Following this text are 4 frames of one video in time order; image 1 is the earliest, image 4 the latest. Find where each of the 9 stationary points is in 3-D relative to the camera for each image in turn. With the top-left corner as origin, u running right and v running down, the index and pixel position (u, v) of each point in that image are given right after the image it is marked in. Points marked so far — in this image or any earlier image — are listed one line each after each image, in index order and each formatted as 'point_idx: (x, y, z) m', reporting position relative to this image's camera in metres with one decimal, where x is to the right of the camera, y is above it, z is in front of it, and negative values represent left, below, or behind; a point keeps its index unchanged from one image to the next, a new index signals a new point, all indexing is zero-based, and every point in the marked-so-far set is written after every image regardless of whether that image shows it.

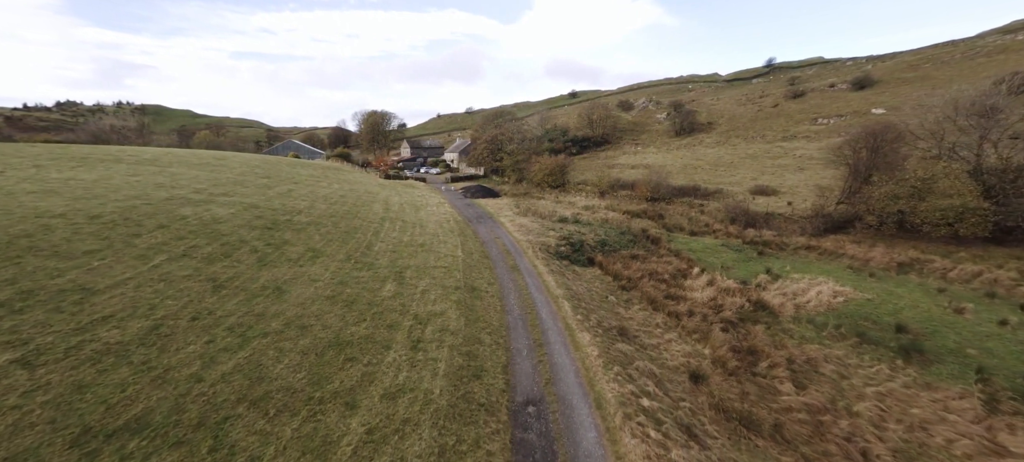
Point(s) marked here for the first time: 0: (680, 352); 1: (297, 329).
0: (+6.9, -5.0, +16.4) m
1: (-7.5, -3.4, +14.0) m
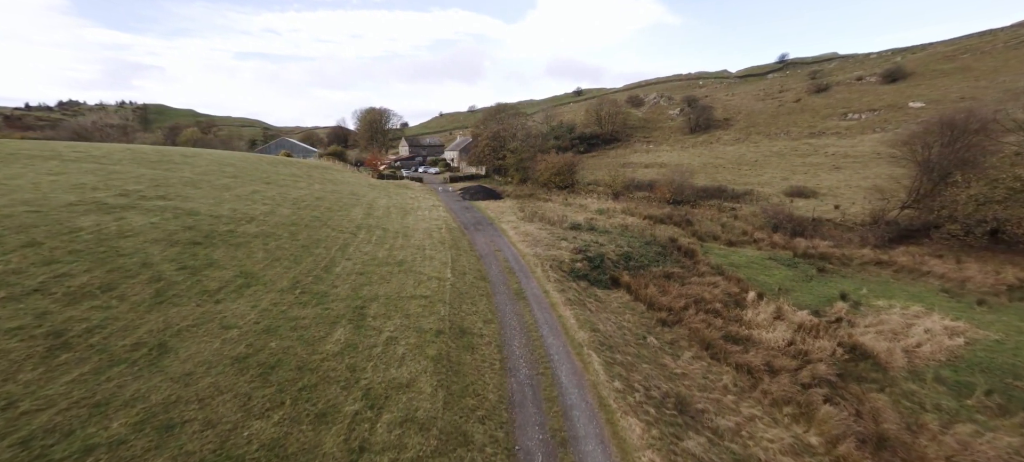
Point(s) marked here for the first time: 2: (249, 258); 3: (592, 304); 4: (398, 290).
0: (+7.0, -5.7, +10.6) m
1: (-7.4, -4.2, +8.3) m
2: (-11.5, -1.2, +17.6) m
3: (+3.8, -3.4, +19.0) m
4: (-4.8, -2.5, +16.9) m
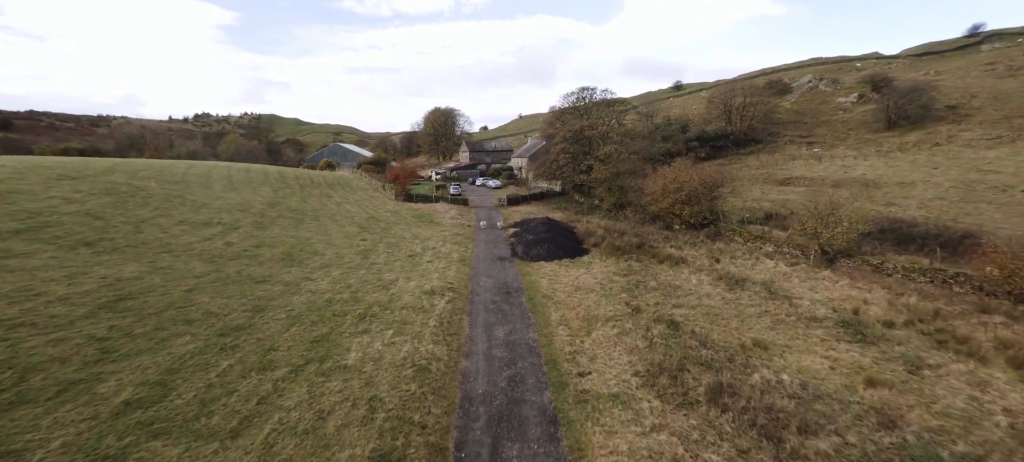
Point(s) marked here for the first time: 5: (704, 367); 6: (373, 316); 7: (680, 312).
0: (+5.2, -11.5, -15.3) m
1: (-9.3, -9.5, -14.9) m
2: (-11.6, -6.5, -4.9) m
3: (+3.6, -9.2, -6.5) m
4: (-5.1, -8.0, -6.9) m
5: (+6.6, -4.5, +13.8) m
6: (-5.6, -3.4, +16.4) m
7: (+7.8, -3.7, +18.7) m
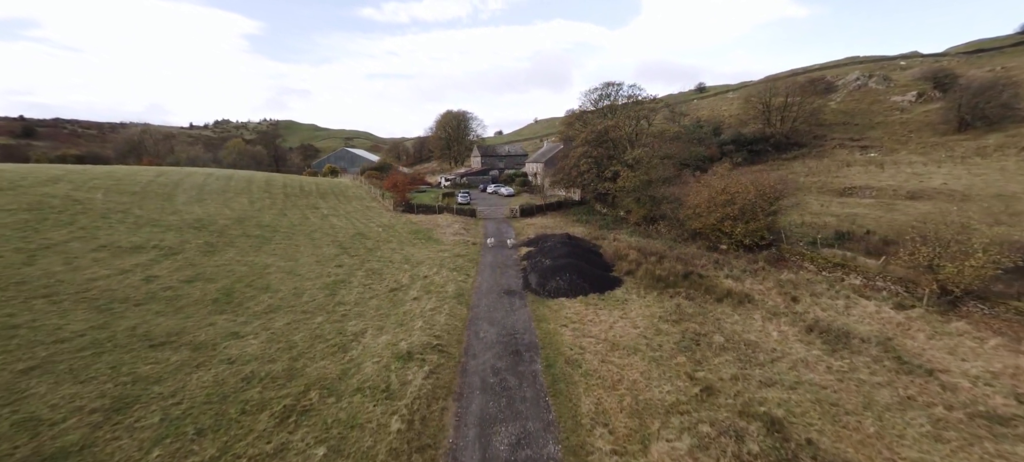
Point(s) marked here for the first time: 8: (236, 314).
0: (+4.3, -12.4, -21.6) m
1: (-10.2, -10.4, -20.7) m
2: (-12.1, -7.5, -10.6) m
3: (+3.0, -10.2, -12.7) m
4: (-5.7, -9.0, -12.8) m
5: (+6.7, -5.8, +7.5) m
6: (-5.4, -4.6, +10.6) m
7: (+8.1, -5.0, +12.4) m
8: (-10.6, -3.2, +15.6) m
